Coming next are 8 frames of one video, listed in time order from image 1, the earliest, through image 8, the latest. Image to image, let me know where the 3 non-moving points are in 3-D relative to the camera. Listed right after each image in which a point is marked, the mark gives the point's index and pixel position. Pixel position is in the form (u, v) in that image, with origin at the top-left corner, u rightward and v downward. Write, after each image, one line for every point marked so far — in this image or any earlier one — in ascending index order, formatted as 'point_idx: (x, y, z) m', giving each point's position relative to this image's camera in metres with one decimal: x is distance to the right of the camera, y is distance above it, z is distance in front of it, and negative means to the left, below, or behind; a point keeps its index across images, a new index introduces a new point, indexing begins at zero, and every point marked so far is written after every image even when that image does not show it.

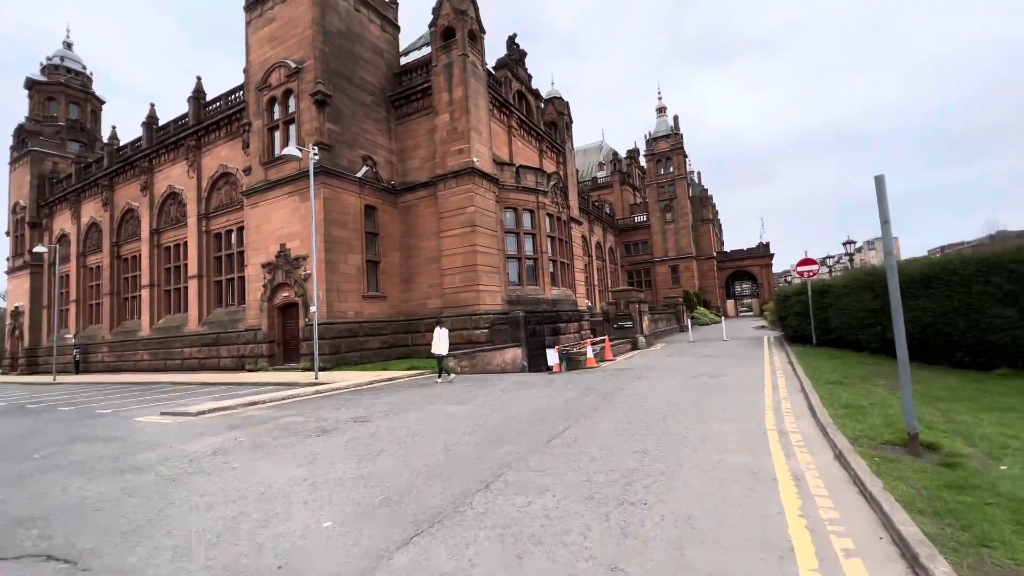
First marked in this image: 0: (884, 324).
0: (+7.1, -0.7, +8.6) m
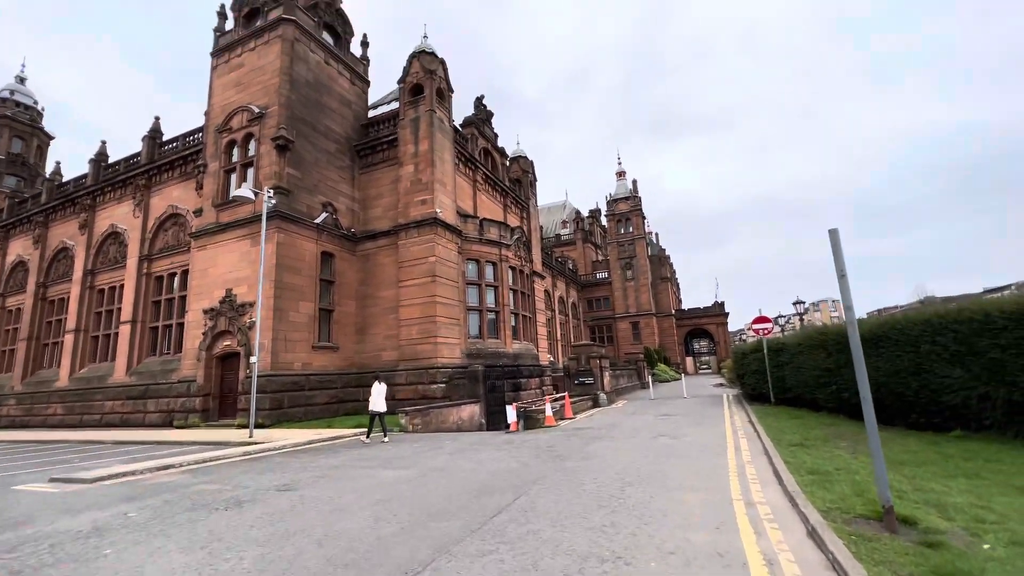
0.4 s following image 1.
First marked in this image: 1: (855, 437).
0: (+6.3, -1.8, +8.6) m
1: (+5.2, -2.3, +6.8) m
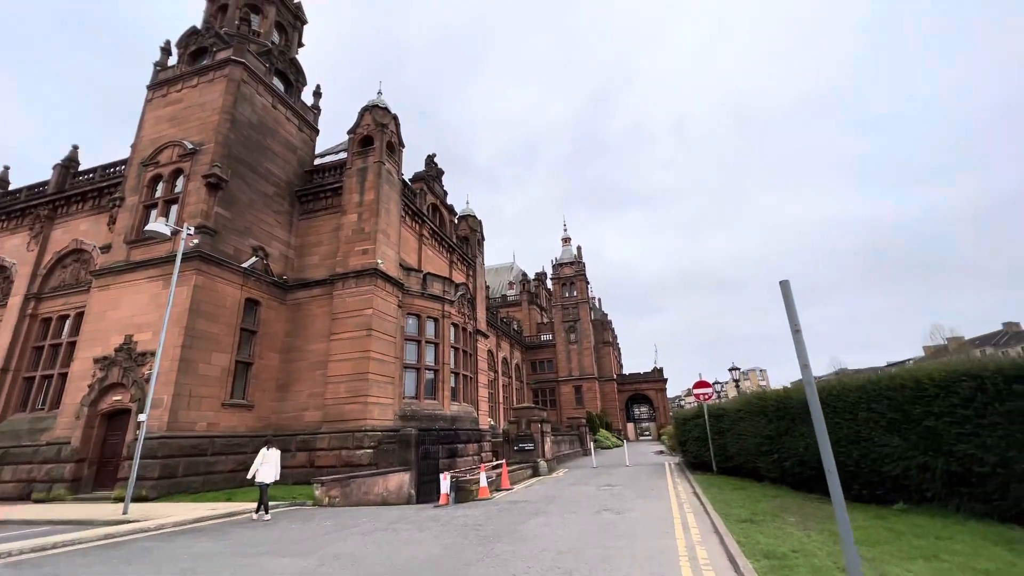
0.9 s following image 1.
0: (+5.0, -3.1, +8.4) m
1: (+4.2, -3.2, +6.5) m
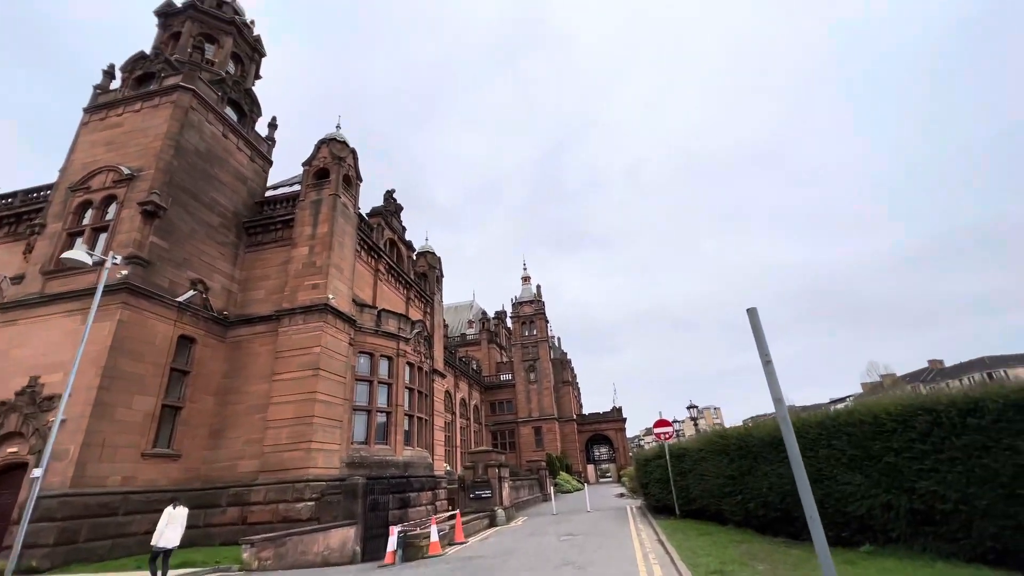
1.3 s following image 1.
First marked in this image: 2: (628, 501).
0: (+4.2, -3.7, +8.2) m
1: (+3.5, -3.7, +6.2) m
2: (+5.0, -9.2, +19.5) m
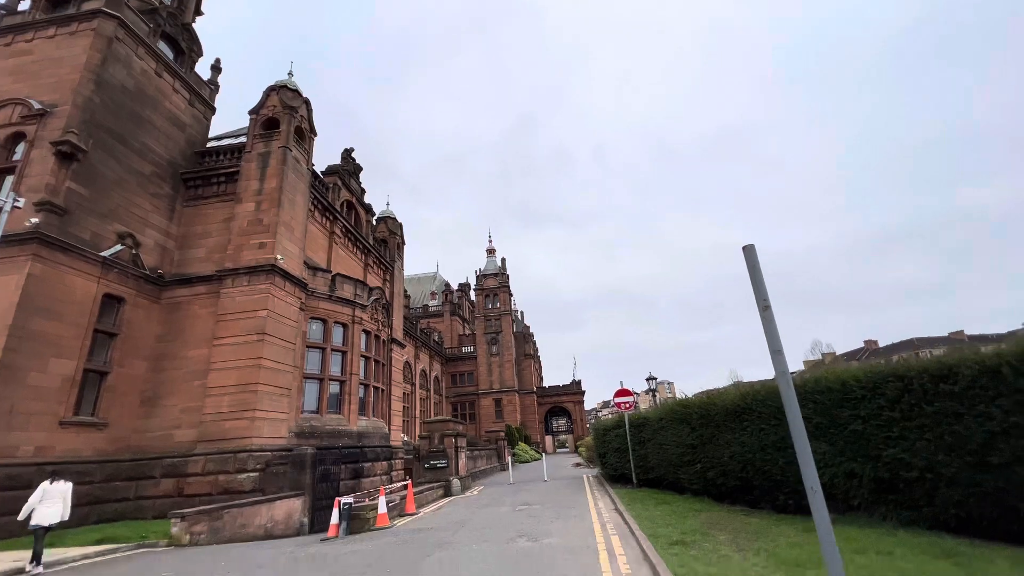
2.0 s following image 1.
0: (+3.4, -3.1, +8.0) m
1: (+2.9, -3.2, +6.0) m
2: (+3.2, -8.0, +19.7) m
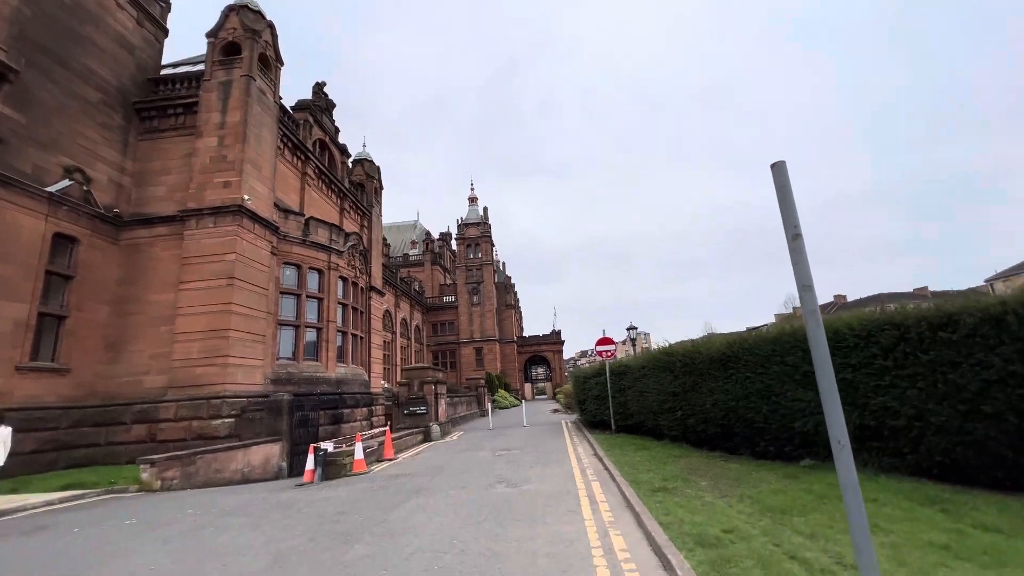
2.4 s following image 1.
0: (+3.1, -2.1, +8.0) m
1: (+2.6, -2.4, +5.9) m
2: (+2.3, -5.7, +20.1) m
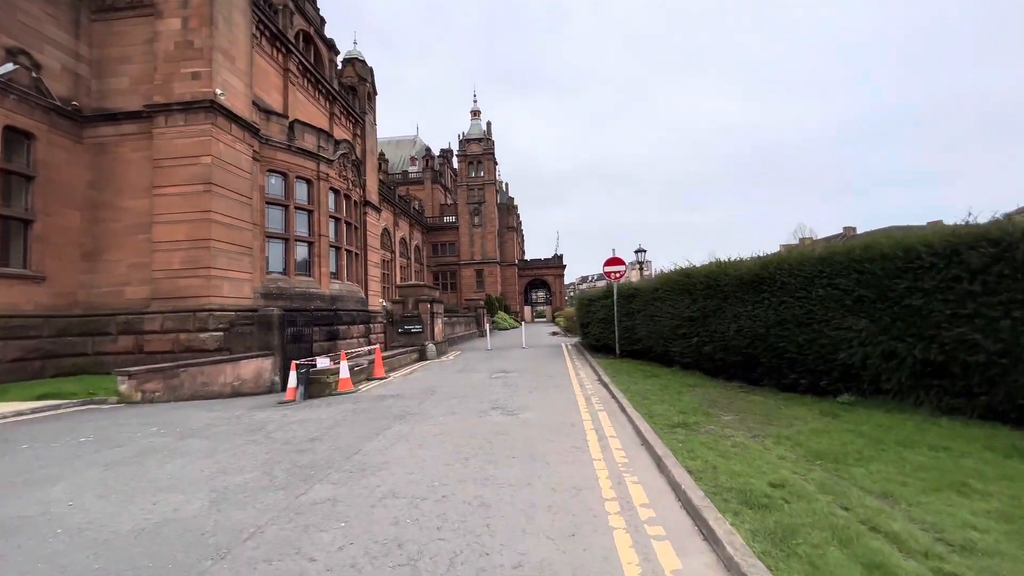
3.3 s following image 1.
0: (+3.0, -0.7, +7.2) m
1: (+2.6, -1.4, +5.2) m
2: (+2.2, -2.2, +19.7) m
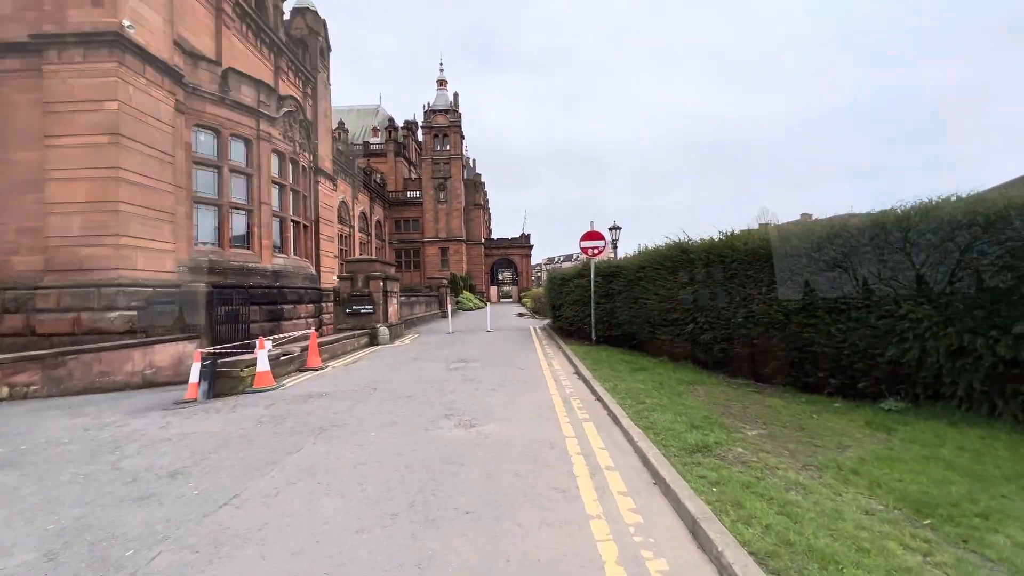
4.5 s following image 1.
0: (+2.5, -0.4, +6.1) m
1: (+2.2, -1.2, +4.1) m
2: (+0.8, -1.4, +18.6) m
